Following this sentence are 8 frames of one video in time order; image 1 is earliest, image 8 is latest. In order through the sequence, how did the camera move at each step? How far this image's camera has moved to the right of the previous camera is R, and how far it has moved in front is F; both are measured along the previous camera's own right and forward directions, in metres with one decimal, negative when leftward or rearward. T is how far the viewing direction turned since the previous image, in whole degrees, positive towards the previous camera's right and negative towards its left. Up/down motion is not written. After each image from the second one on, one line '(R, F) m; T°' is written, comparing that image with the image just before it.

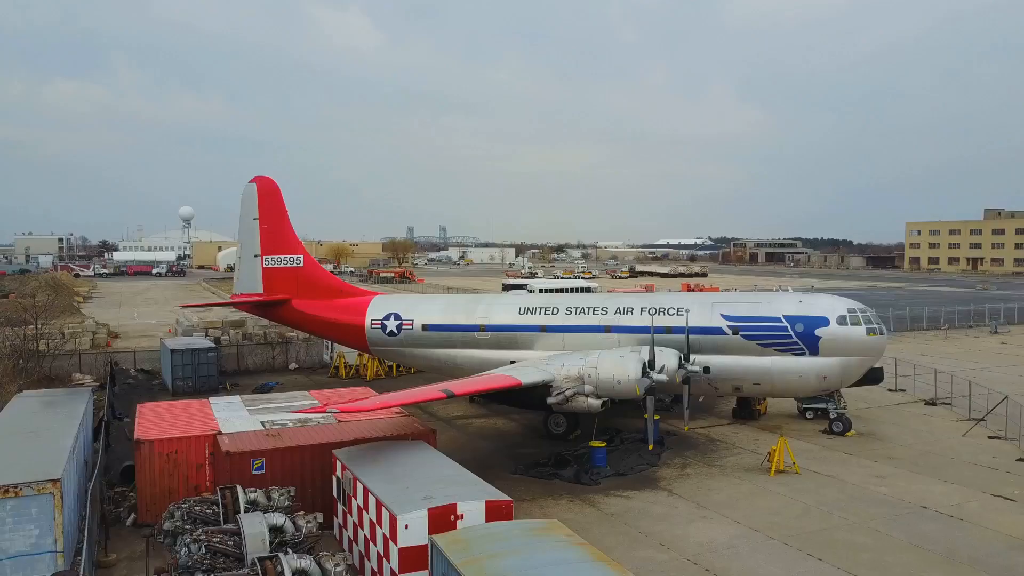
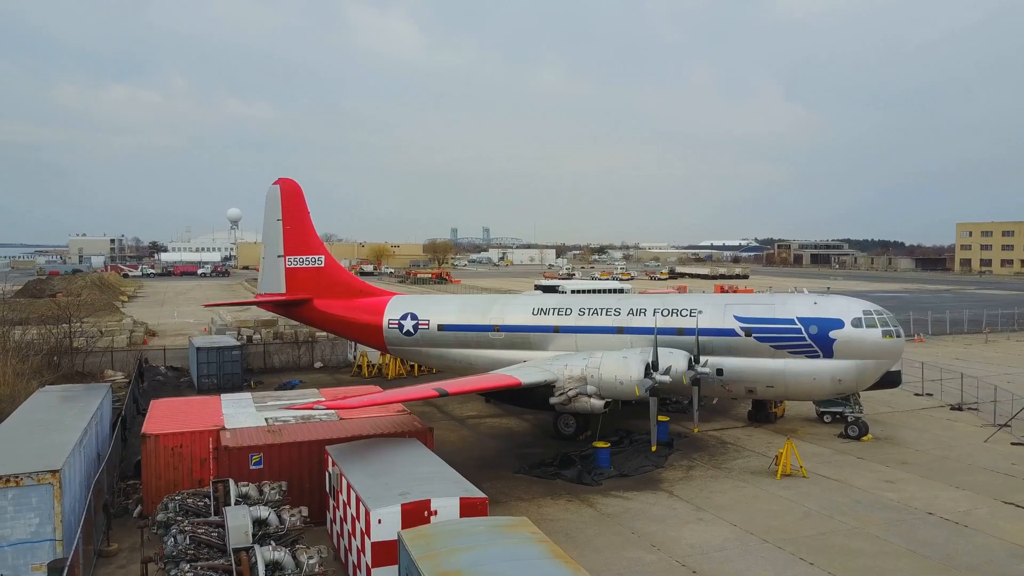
(+0.6, 0.0) m; -2°
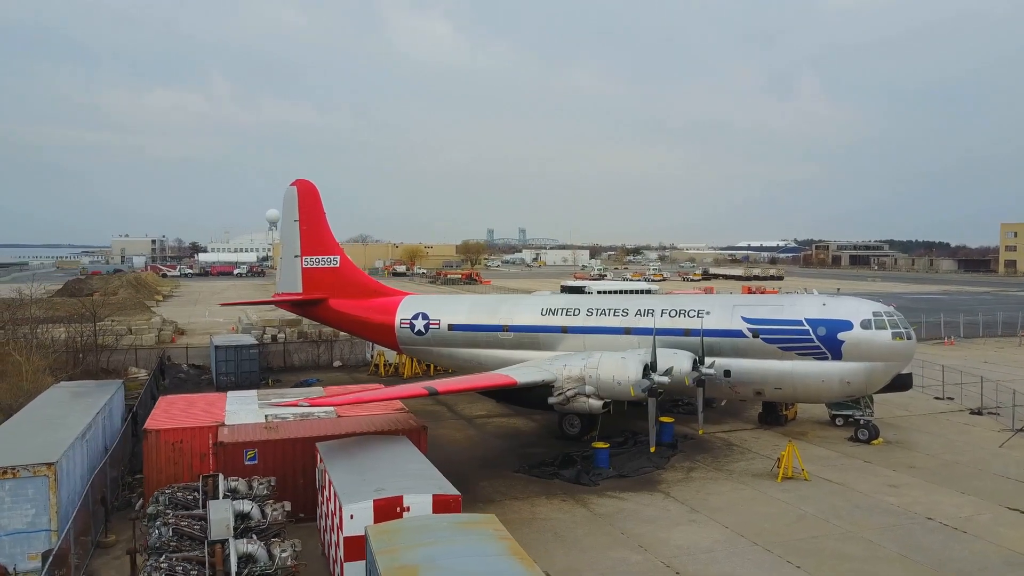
(+0.6, 0.0) m; -2°
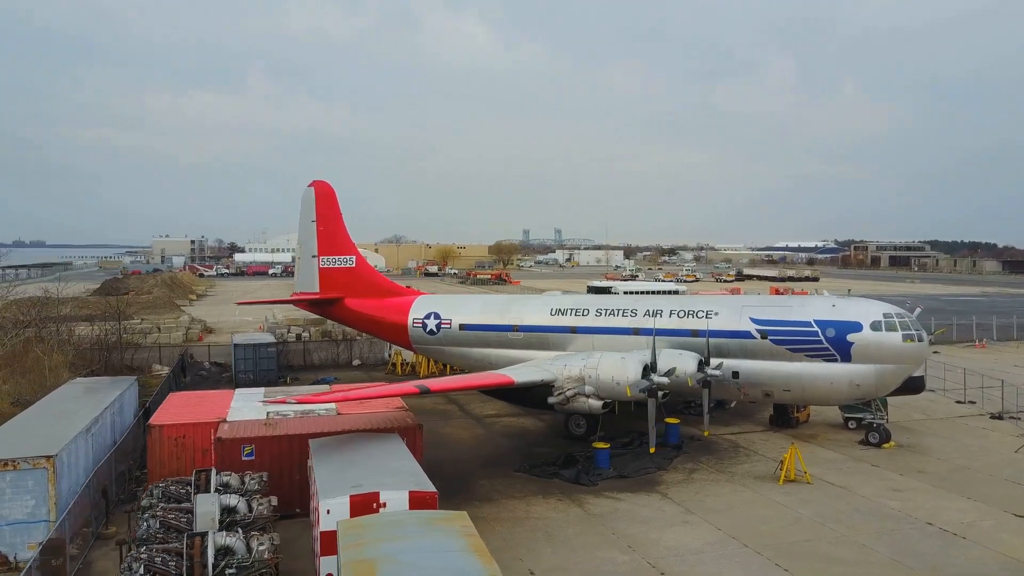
(+0.5, -0.1) m; -2°
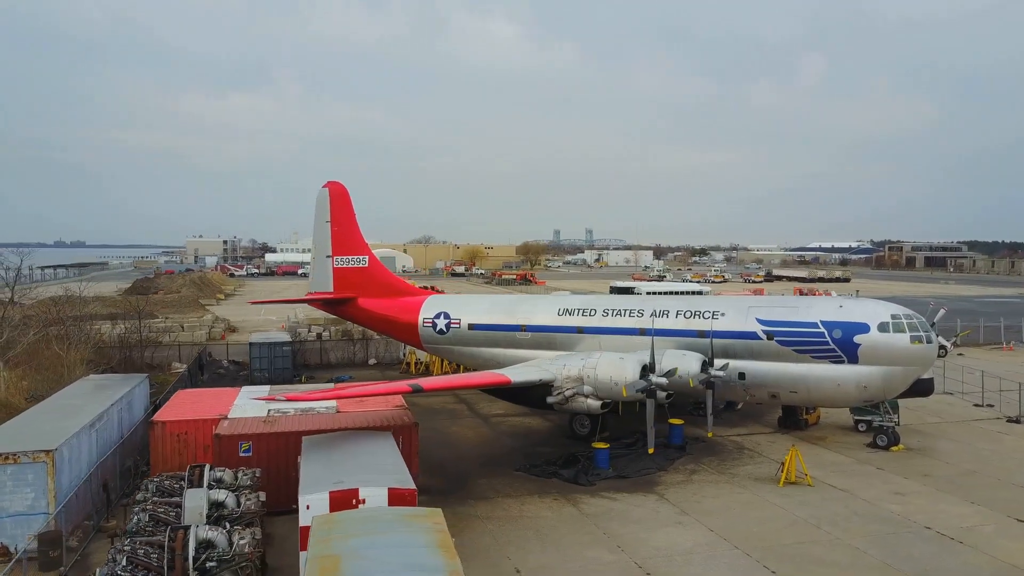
(+0.5, -0.1) m; -2°
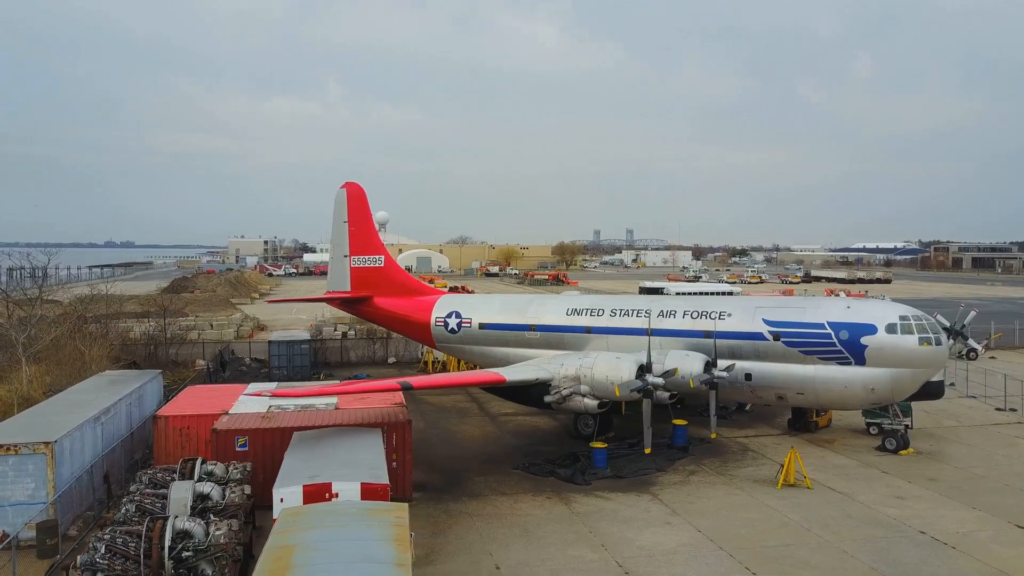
(+0.7, -0.1) m; -2°
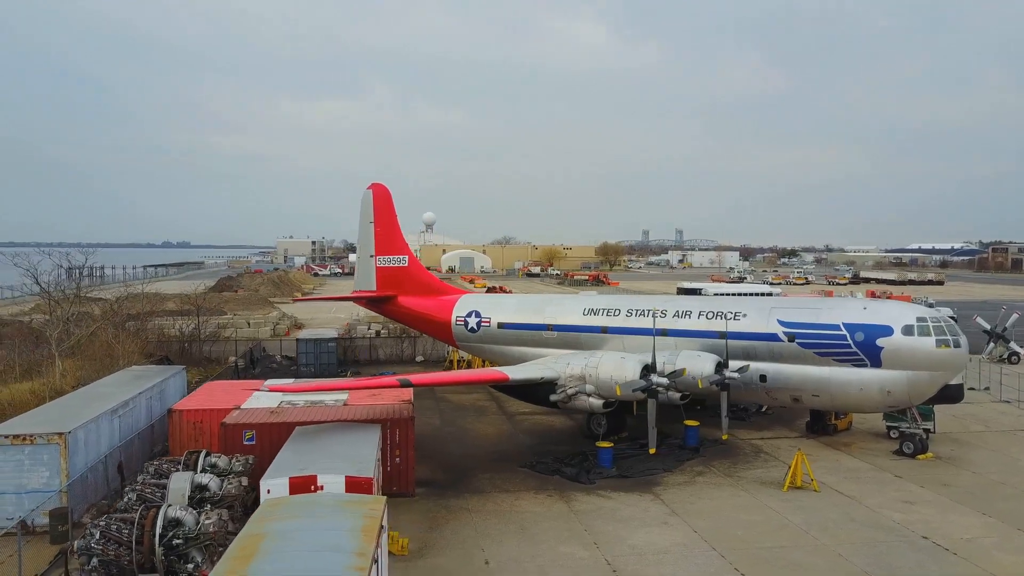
(+0.7, -0.1) m; -3°
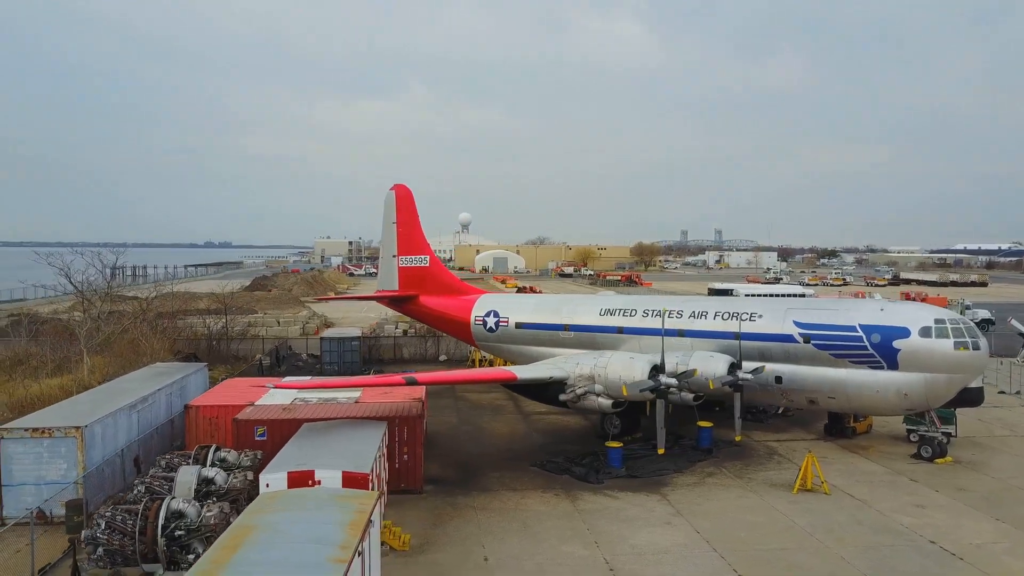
(+0.4, -0.1) m; -2°
